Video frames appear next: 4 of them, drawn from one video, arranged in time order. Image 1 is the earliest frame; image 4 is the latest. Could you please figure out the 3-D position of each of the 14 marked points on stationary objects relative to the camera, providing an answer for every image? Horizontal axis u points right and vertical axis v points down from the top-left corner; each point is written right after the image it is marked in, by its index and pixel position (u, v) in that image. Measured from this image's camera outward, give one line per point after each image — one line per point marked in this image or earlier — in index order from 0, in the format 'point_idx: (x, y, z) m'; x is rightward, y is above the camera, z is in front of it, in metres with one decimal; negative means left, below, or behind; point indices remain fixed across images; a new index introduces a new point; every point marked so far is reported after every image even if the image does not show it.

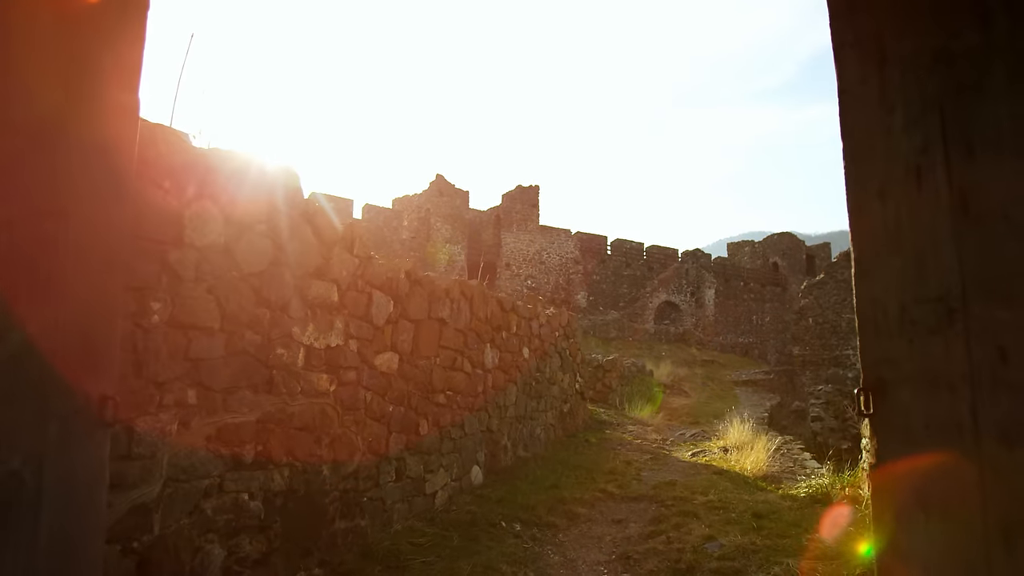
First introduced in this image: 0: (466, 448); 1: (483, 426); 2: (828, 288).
0: (-0.3, -1.2, +5.8) m
1: (-0.2, -1.1, +6.2) m
2: (+7.2, 0.0, +18.1) m
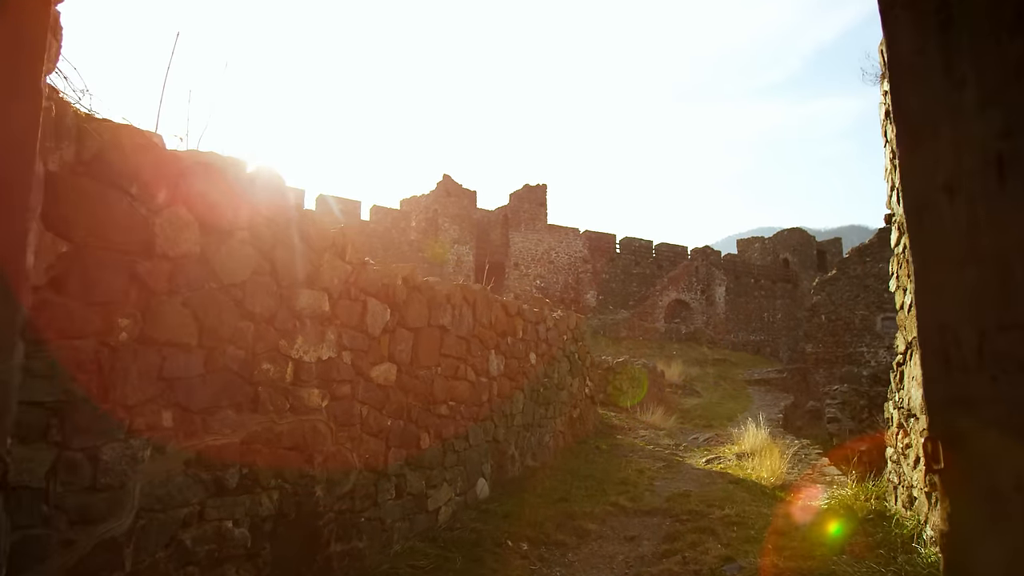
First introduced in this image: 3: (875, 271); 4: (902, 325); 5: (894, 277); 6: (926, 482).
0: (-0.3, -1.2, +5.5) m
1: (-0.2, -1.1, +6.0) m
2: (+7.3, +0.1, +17.7) m
3: (+7.9, +0.4, +17.2) m
4: (+2.3, -0.2, +4.7) m
5: (+2.3, +0.1, +4.8) m
6: (+2.1, -1.0, +4.0) m
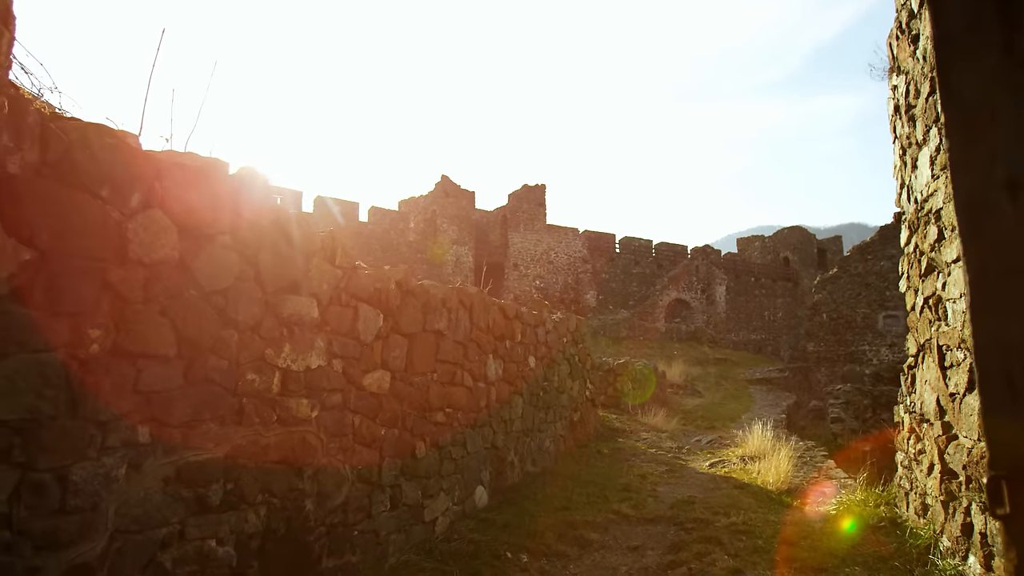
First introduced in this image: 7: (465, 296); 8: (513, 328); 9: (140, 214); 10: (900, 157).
0: (-0.3, -1.2, +5.4) m
1: (-0.2, -1.1, +5.8) m
2: (+7.3, +0.1, +17.6) m
3: (+7.8, +0.4, +17.1) m
4: (+2.3, -0.2, +4.6) m
5: (+2.3, +0.1, +4.7) m
6: (+2.1, -1.0, +3.8) m
7: (-0.3, -0.1, +5.4) m
8: (0.0, -0.3, +6.5) m
9: (-1.2, +0.2, +2.6) m
10: (+2.3, +0.8, +4.6) m
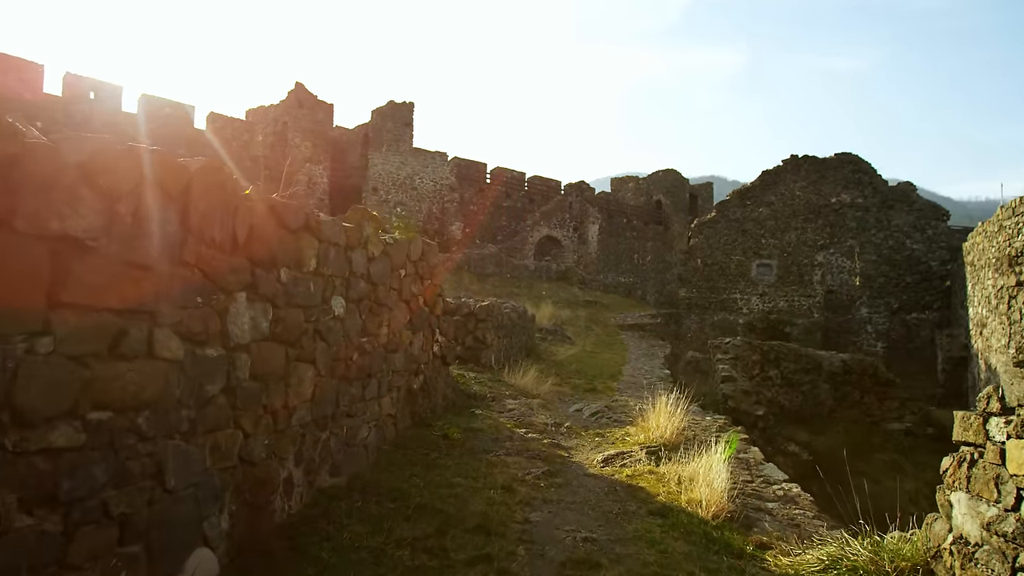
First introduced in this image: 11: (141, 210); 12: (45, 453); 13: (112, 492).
0: (-1.2, -0.8, +2.6) m
1: (-1.1, -0.7, +3.1) m
2: (+4.4, +1.3, +15.8) m
3: (+5.0, +1.5, +15.4) m
4: (+1.6, 0.0, +2.2) m
5: (+1.6, +0.3, +2.3) m
6: (+1.4, -0.8, +1.5) m
7: (-1.1, +0.4, +2.6) m
8: (-1.0, +0.2, +3.7) m
9: (-1.6, +0.5, -0.3) m
10: (+1.6, +1.0, +2.2) m
11: (-1.1, +0.3, +2.4) m
12: (-1.2, -0.4, +2.1) m
13: (-1.2, -0.6, +2.4) m
